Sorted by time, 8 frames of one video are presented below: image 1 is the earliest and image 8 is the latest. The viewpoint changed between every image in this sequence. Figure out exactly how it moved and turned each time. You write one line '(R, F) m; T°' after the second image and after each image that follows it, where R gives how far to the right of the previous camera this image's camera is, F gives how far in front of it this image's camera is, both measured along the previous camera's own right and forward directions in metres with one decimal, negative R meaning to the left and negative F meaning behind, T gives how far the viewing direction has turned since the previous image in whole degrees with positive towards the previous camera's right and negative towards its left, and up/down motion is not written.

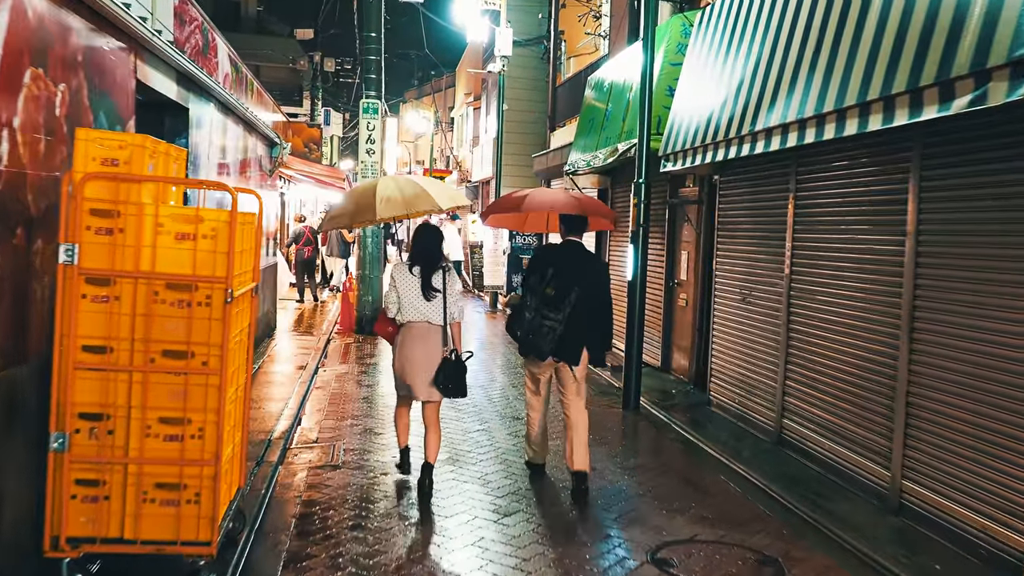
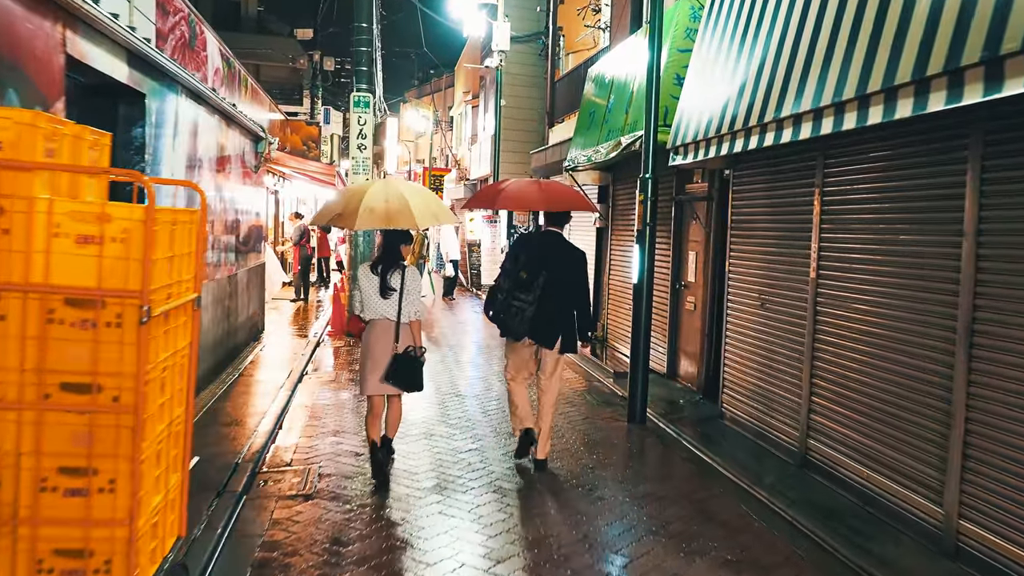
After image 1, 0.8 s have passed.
(0.0, +0.7) m; 0°
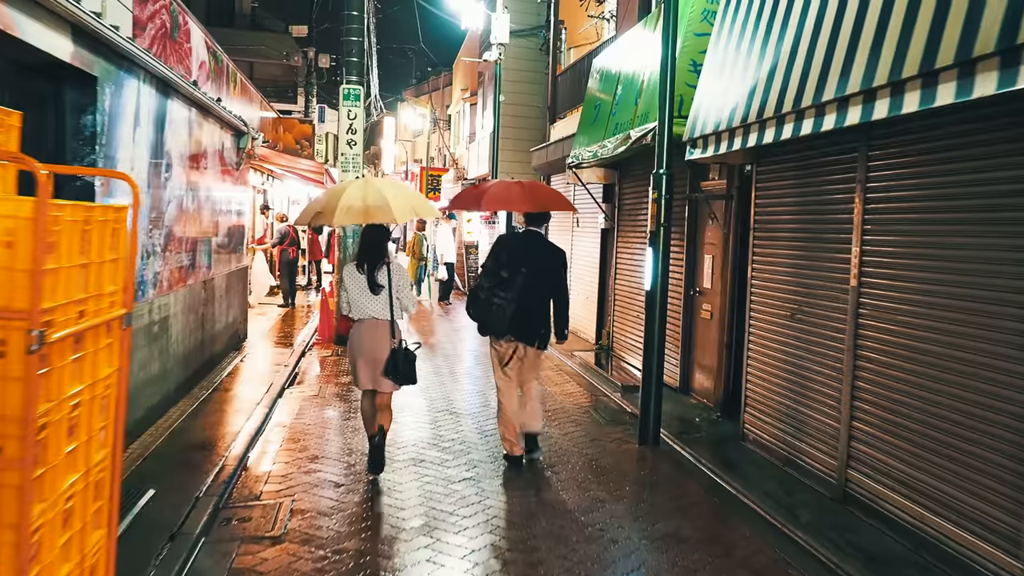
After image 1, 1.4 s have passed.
(0.0, +0.7) m; 0°
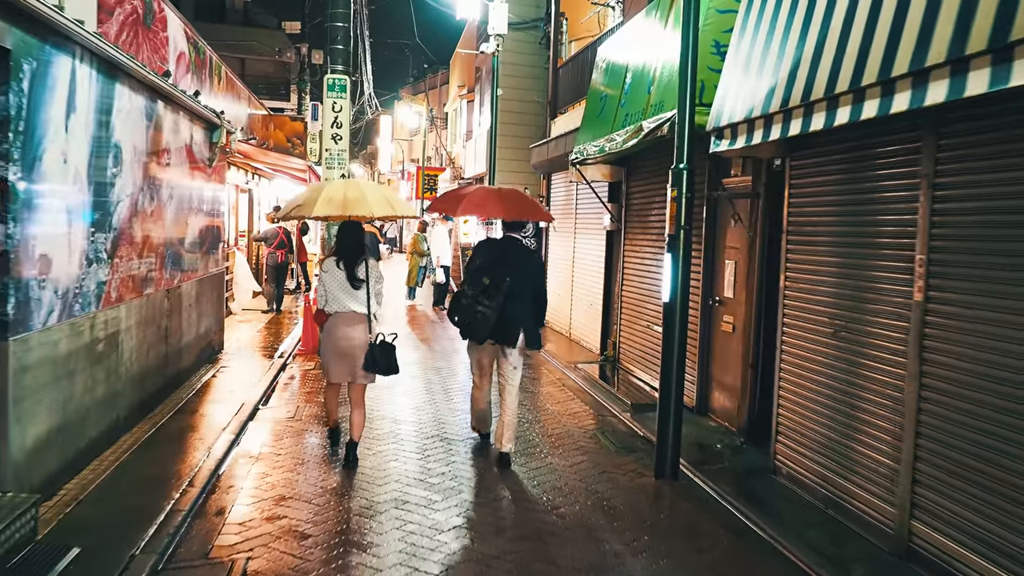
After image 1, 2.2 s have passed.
(0.0, +0.9) m; 0°
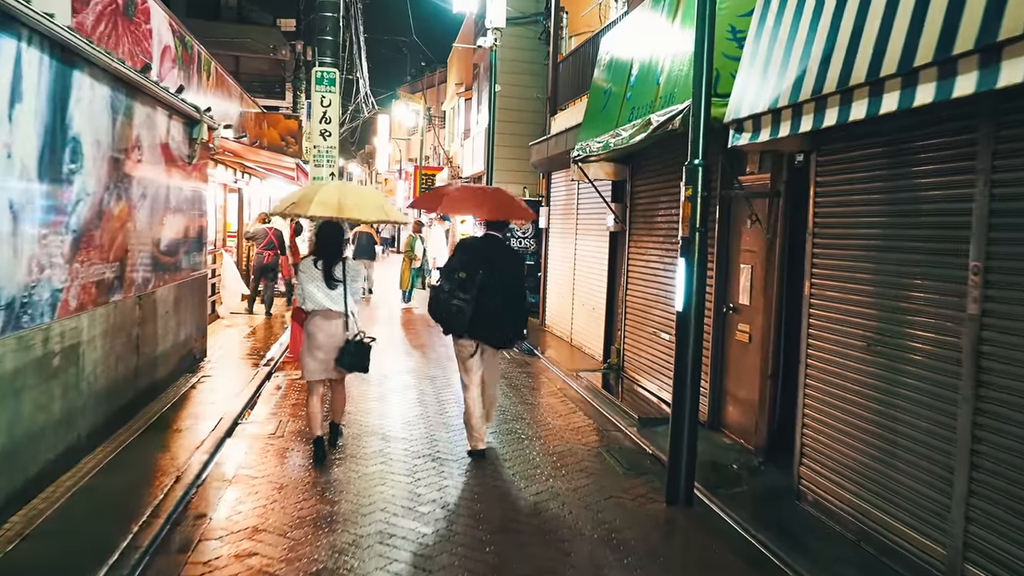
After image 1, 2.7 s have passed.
(0.0, +0.5) m; 0°
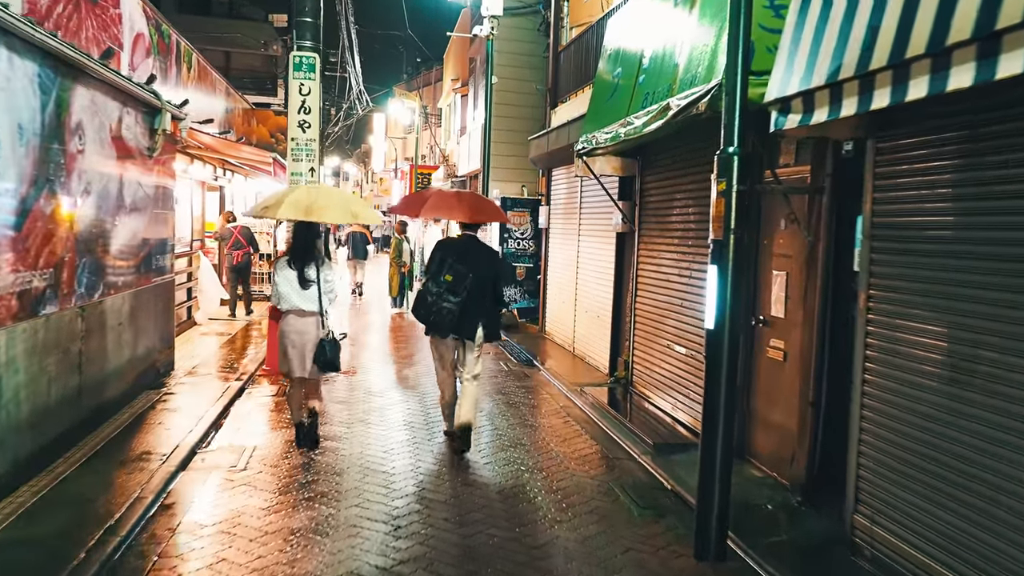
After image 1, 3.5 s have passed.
(0.0, +0.9) m; 0°
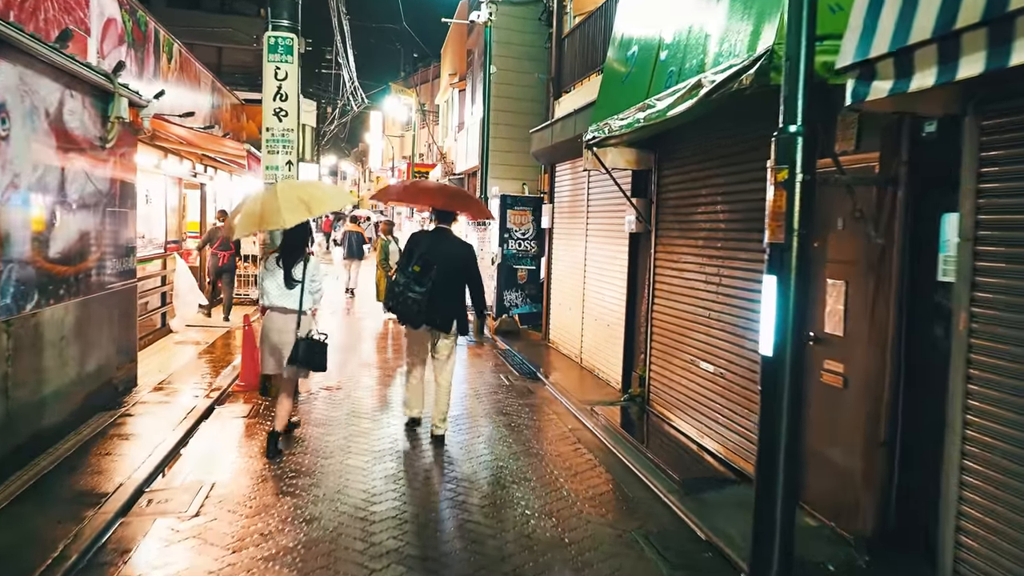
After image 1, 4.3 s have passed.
(0.0, +1.0) m; 0°
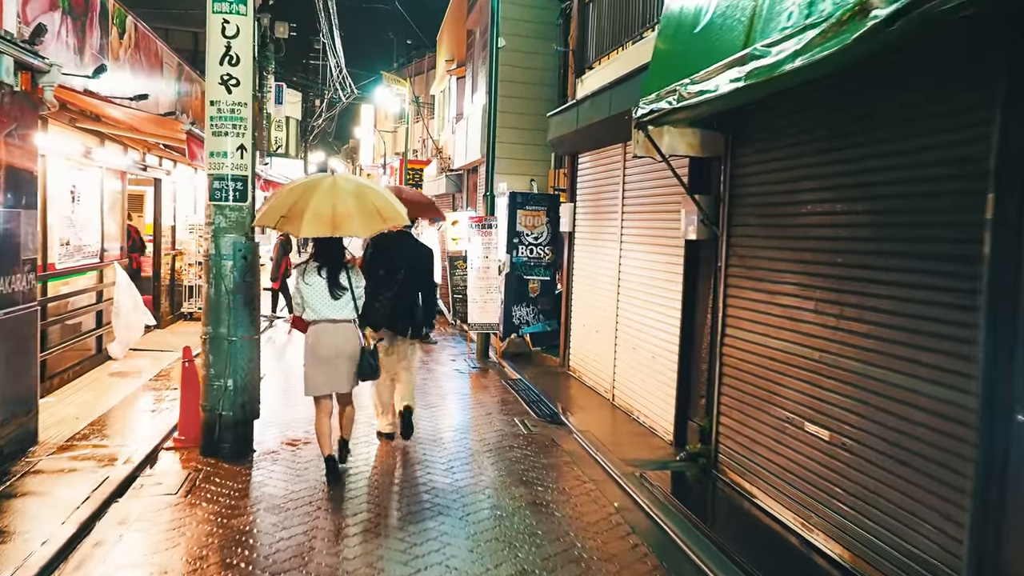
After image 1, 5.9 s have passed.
(-0.2, +2.0) m; 0°
